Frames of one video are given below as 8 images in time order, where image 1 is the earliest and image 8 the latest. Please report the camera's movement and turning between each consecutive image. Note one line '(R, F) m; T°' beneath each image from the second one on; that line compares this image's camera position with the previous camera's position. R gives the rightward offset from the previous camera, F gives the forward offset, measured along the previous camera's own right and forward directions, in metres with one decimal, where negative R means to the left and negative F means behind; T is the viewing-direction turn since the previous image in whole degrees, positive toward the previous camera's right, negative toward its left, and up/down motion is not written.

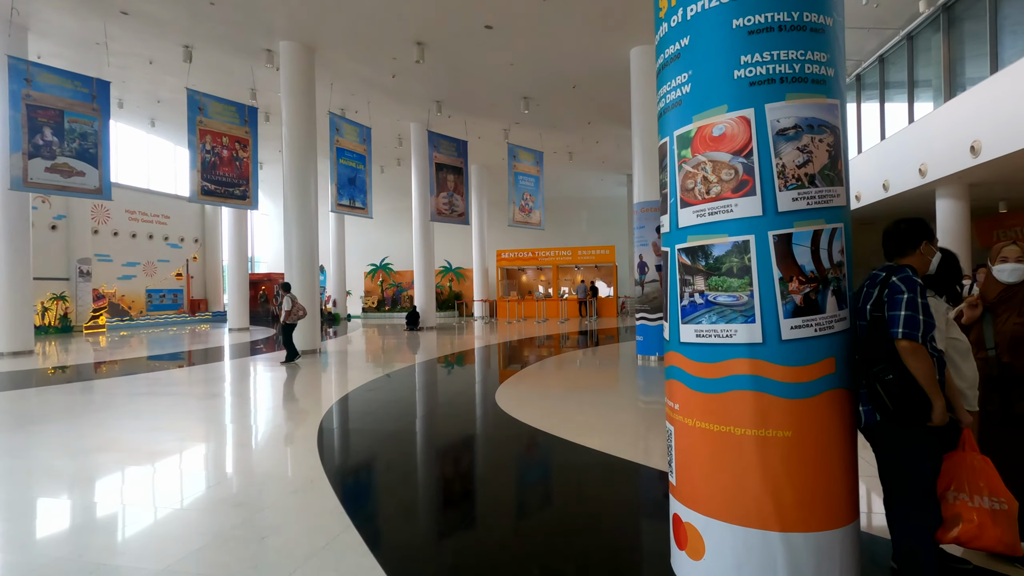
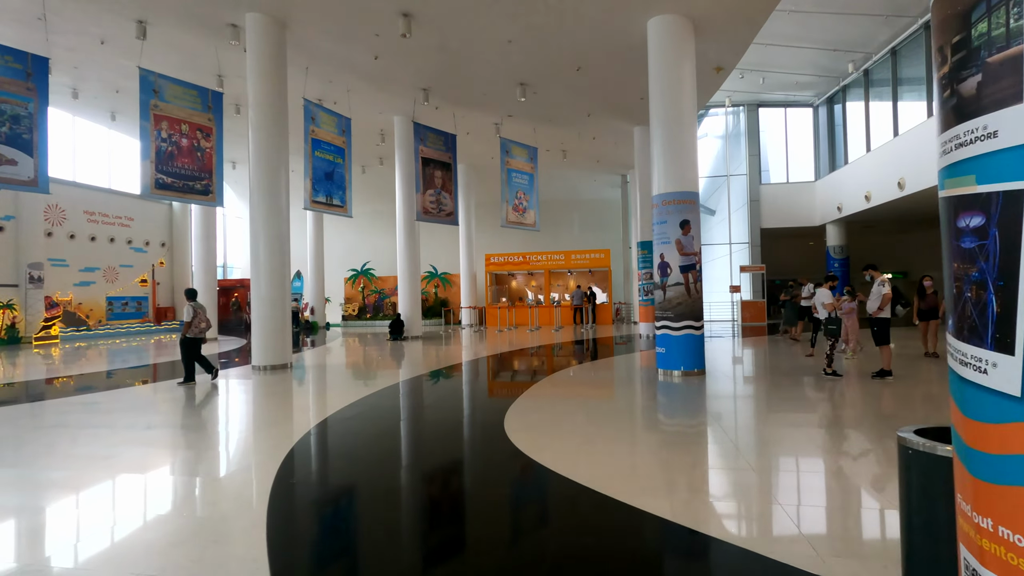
(-0.2, +1.0) m; +2°
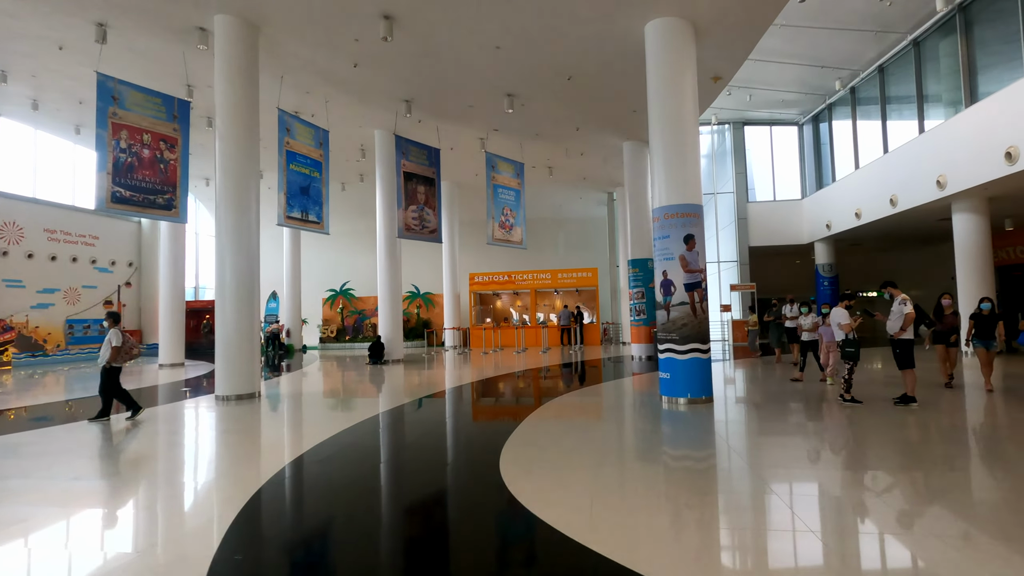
(-0.1, +0.6) m; +2°
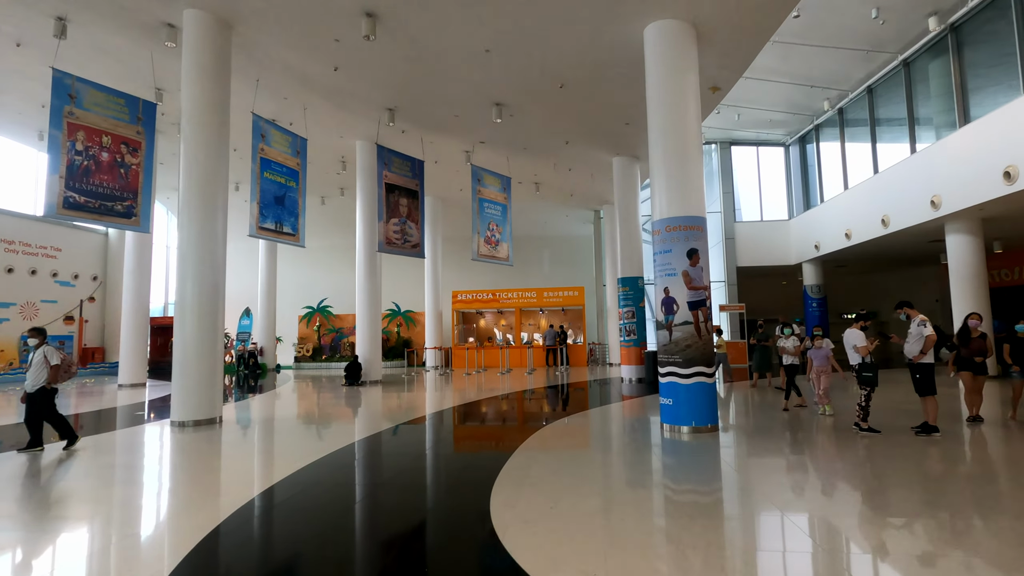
(-0.1, +0.5) m; +2°
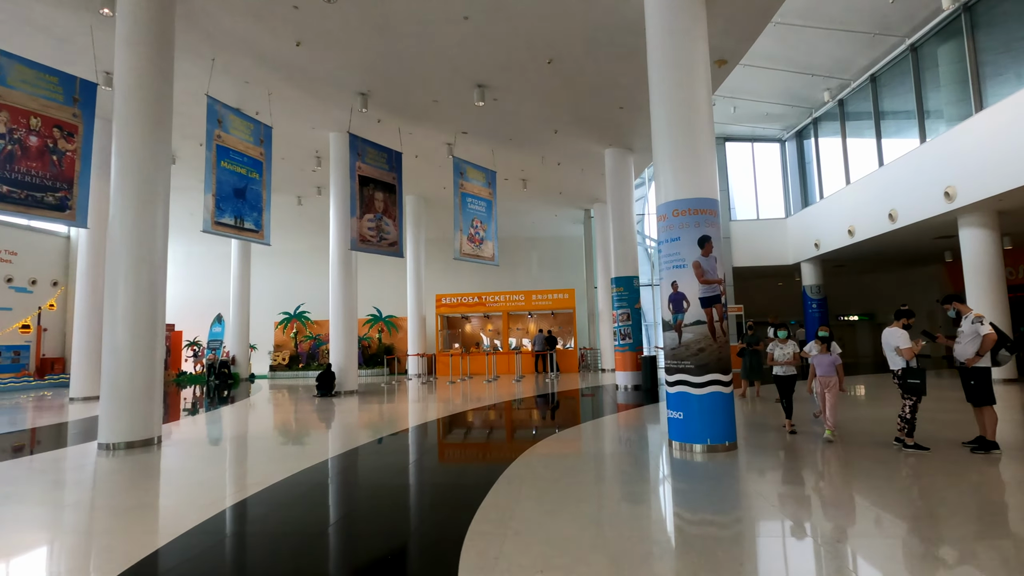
(+0.1, +0.8) m; +1°
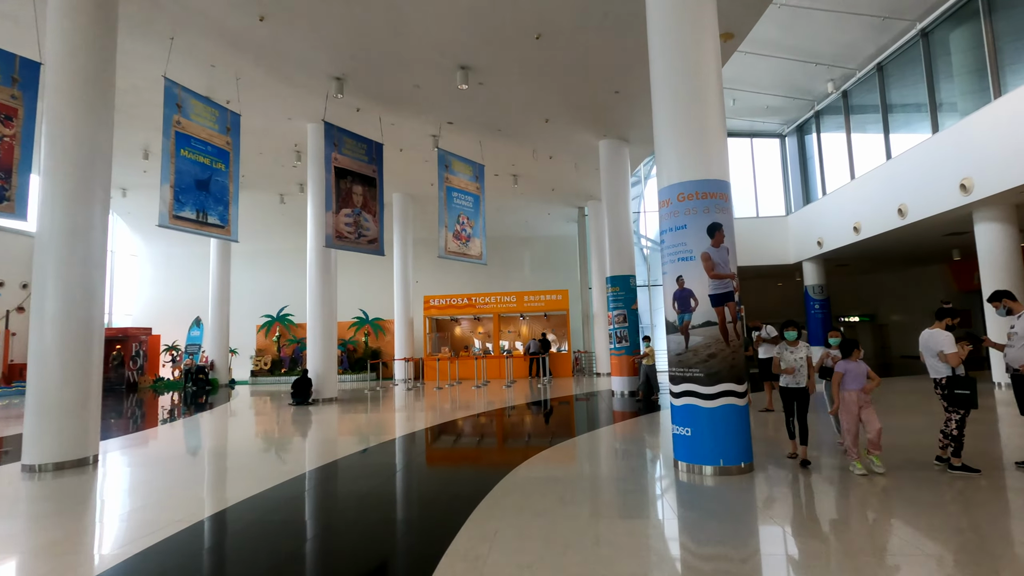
(+0.1, +0.6) m; +1°
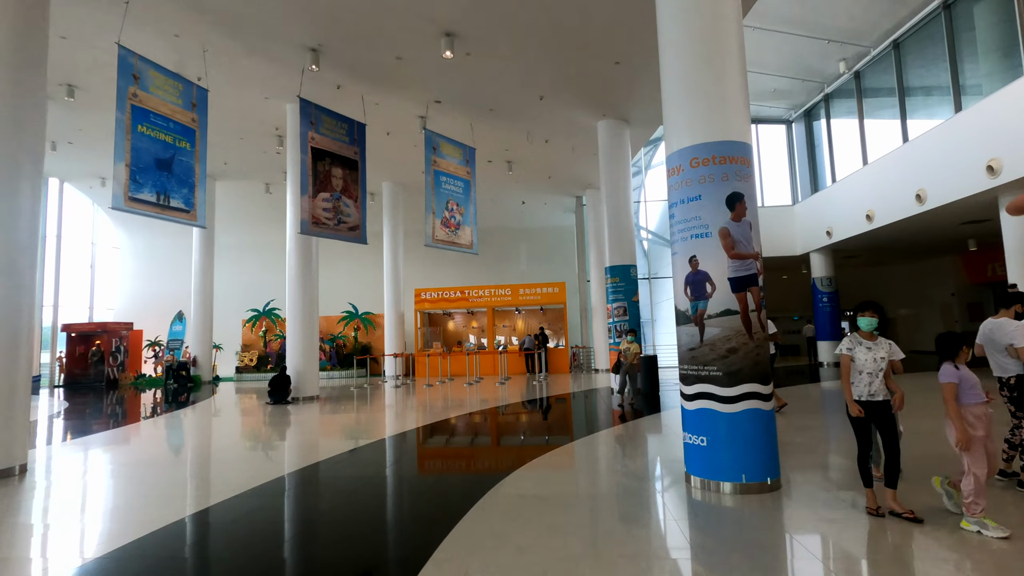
(+0.1, +0.6) m; 0°
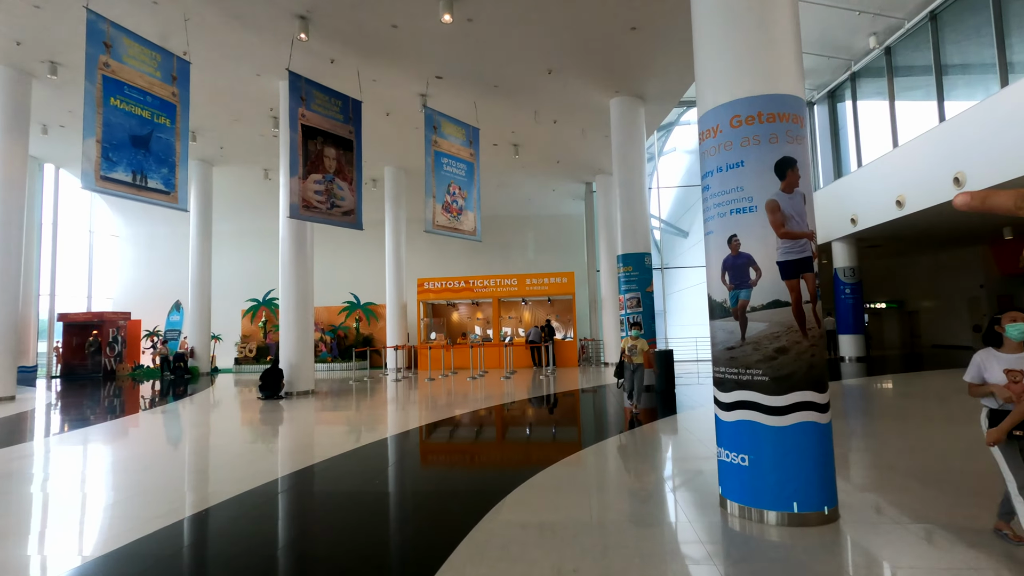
(0.0, +0.6) m; -1°
